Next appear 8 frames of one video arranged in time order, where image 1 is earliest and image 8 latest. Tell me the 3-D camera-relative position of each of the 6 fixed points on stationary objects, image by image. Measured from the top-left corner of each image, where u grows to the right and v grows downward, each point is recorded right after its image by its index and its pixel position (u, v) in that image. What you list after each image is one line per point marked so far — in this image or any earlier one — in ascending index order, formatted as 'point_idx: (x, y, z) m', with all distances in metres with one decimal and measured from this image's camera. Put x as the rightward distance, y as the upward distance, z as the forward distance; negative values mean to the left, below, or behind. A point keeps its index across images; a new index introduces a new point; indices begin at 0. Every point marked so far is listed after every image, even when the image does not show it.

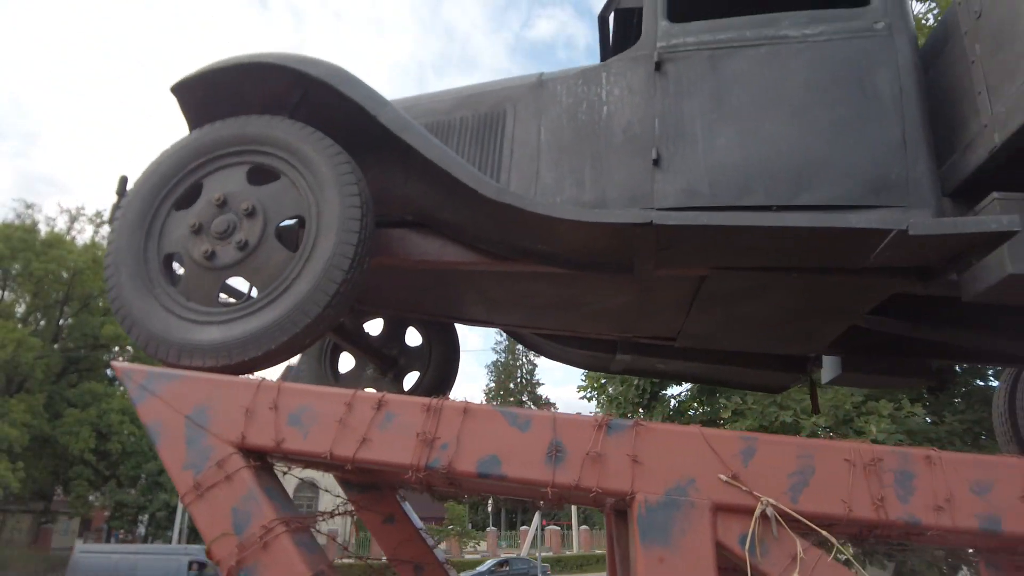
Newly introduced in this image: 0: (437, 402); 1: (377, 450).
0: (-0.3, -0.3, +2.1) m
1: (-0.4, -0.5, +2.1) m
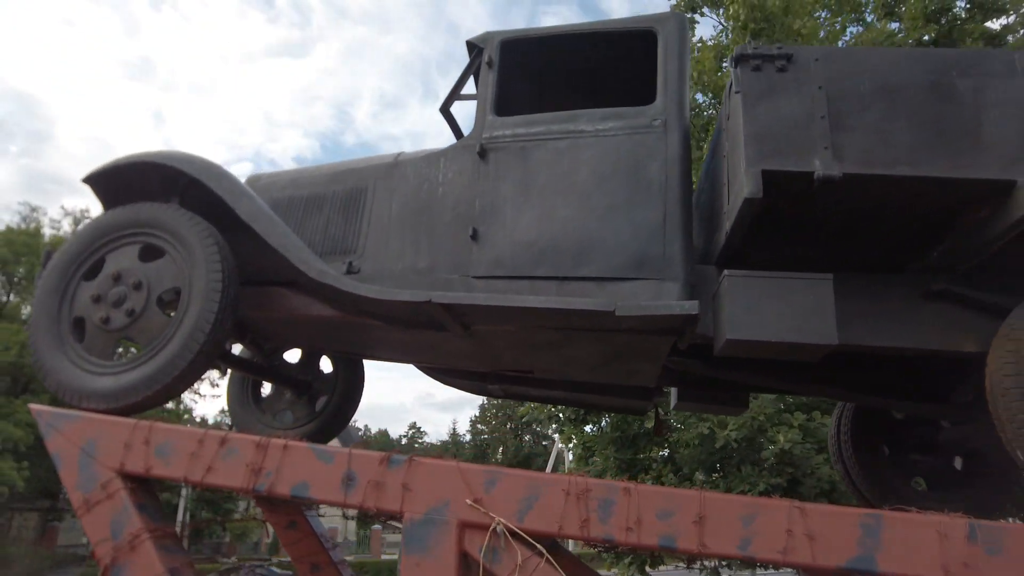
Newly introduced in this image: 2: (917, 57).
0: (-0.9, -0.6, +2.6) m
1: (-1.1, -0.7, +2.6) m
2: (+1.6, +0.9, +2.6) m
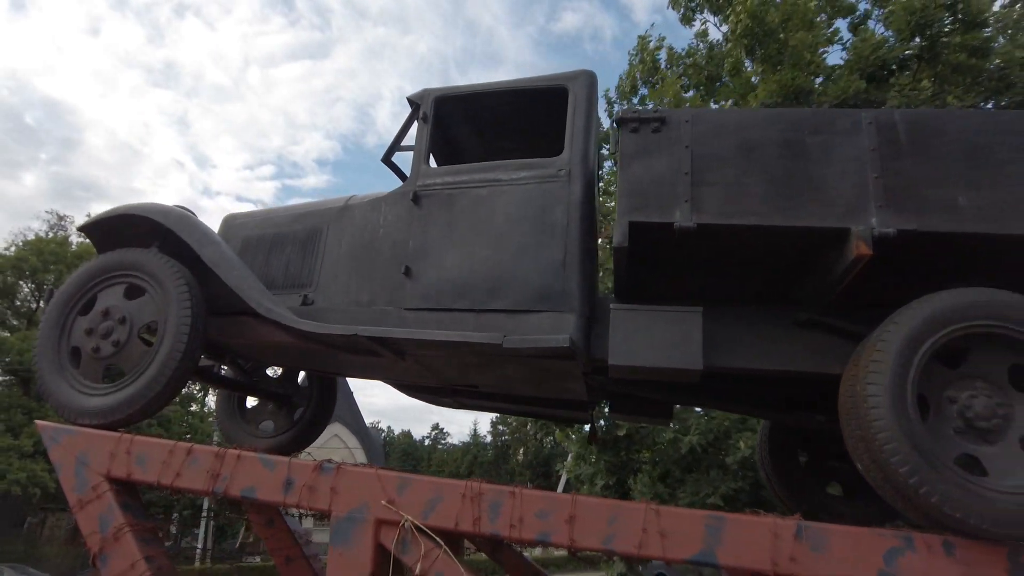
0: (-1.3, -0.7, +3.2) m
1: (-1.5, -0.9, +3.2) m
2: (+1.2, +0.8, +3.1) m
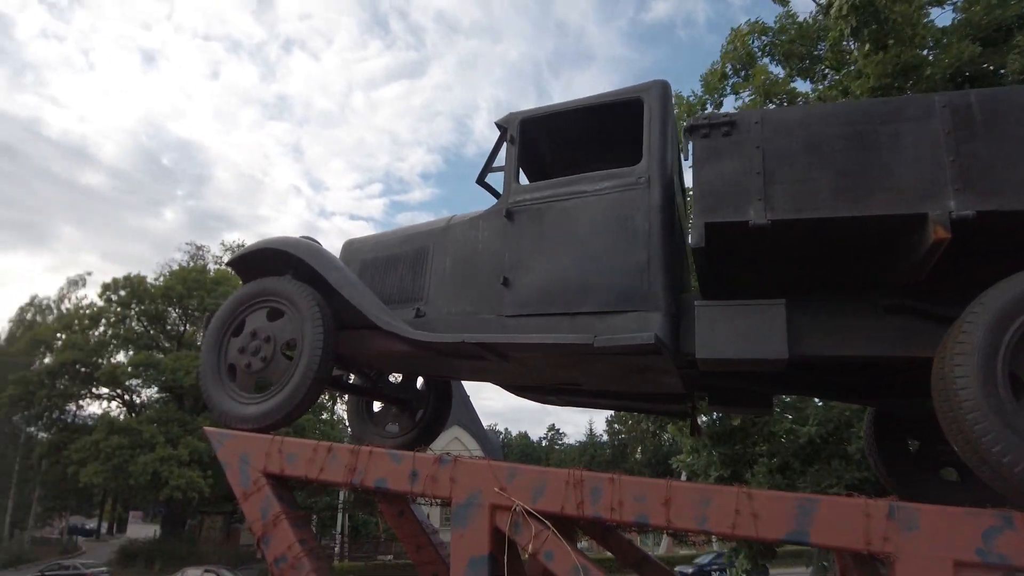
0: (-0.8, -0.8, +3.7) m
1: (-1.0, -1.0, +3.7) m
2: (+1.5, +0.8, +3.2) m
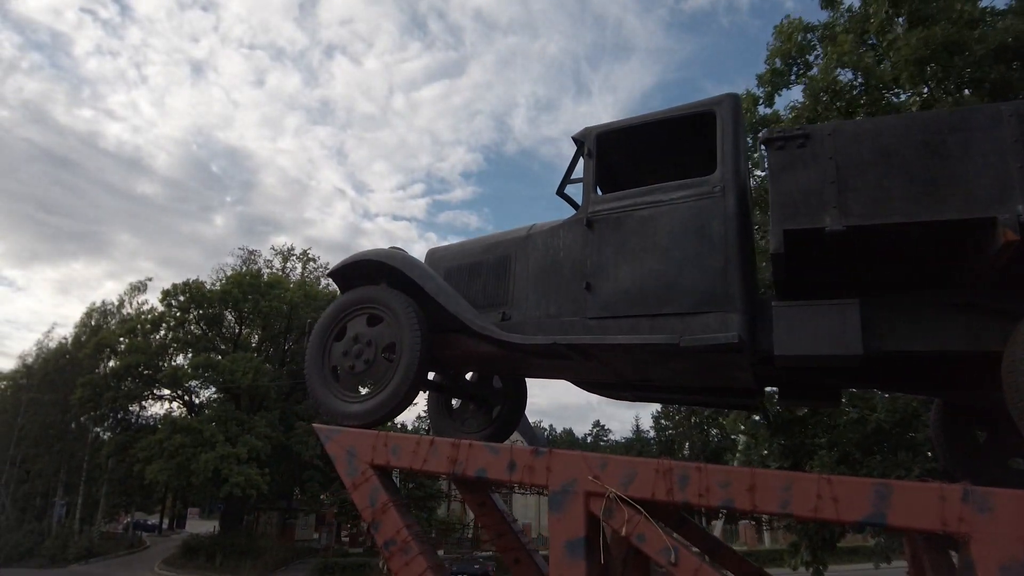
0: (-0.3, -0.9, +4.0) m
1: (-0.5, -1.0, +4.0) m
2: (+2.0, +0.8, +3.4) m
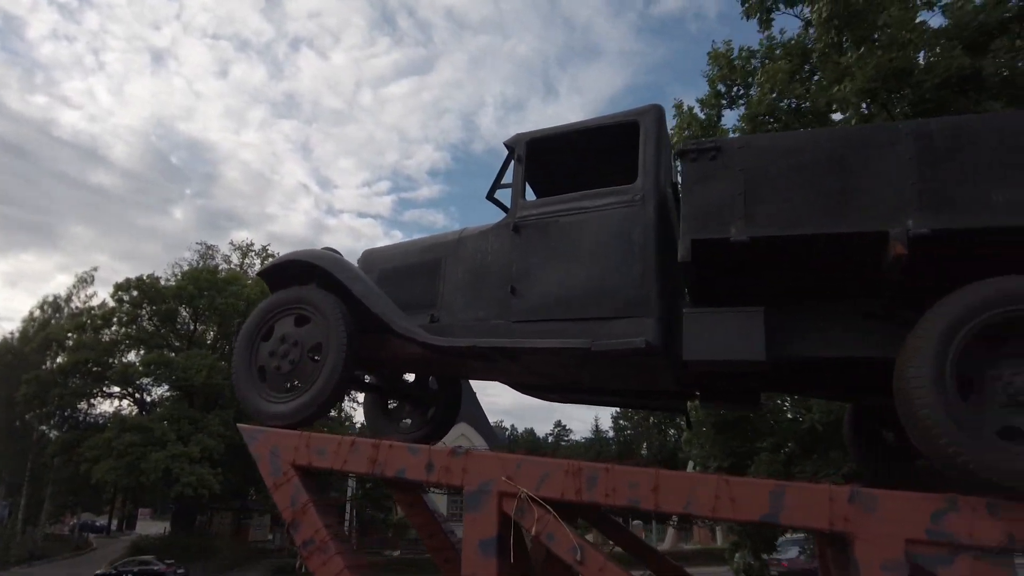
0: (-0.8, -0.9, +4.0) m
1: (-0.9, -1.0, +4.1) m
2: (+1.6, +0.8, +3.5) m
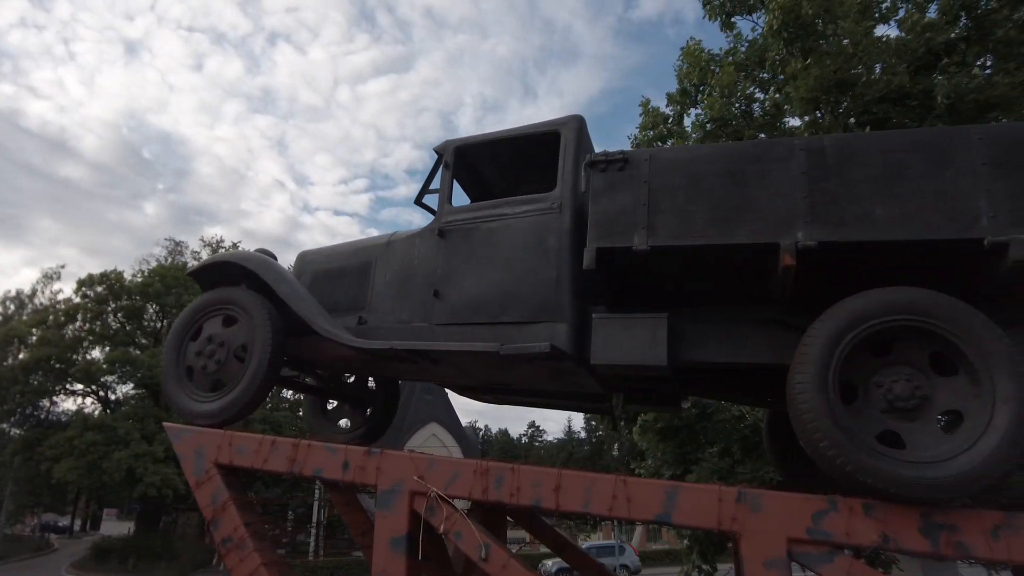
0: (-1.3, -0.9, +4.1) m
1: (-1.4, -1.0, +4.1) m
2: (+1.1, +0.7, +3.7) m
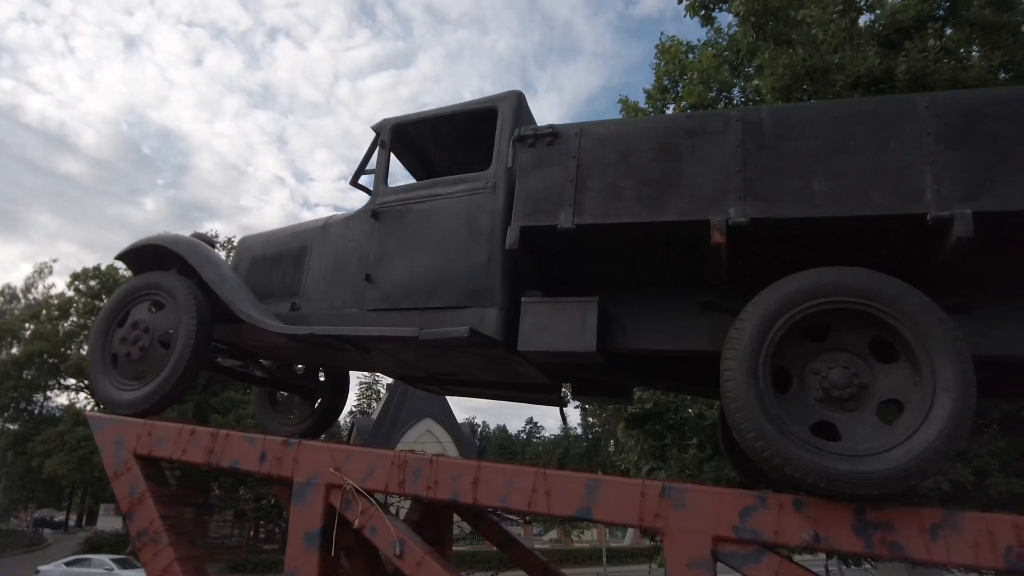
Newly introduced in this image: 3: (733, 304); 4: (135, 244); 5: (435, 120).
0: (-1.7, -0.8, +3.9) m
1: (-1.8, -0.9, +3.9) m
2: (+0.7, +0.8, +3.5) m
3: (+1.1, -0.1, +3.6) m
4: (-2.5, +0.3, +4.6) m
5: (-0.5, +1.1, +4.4) m
